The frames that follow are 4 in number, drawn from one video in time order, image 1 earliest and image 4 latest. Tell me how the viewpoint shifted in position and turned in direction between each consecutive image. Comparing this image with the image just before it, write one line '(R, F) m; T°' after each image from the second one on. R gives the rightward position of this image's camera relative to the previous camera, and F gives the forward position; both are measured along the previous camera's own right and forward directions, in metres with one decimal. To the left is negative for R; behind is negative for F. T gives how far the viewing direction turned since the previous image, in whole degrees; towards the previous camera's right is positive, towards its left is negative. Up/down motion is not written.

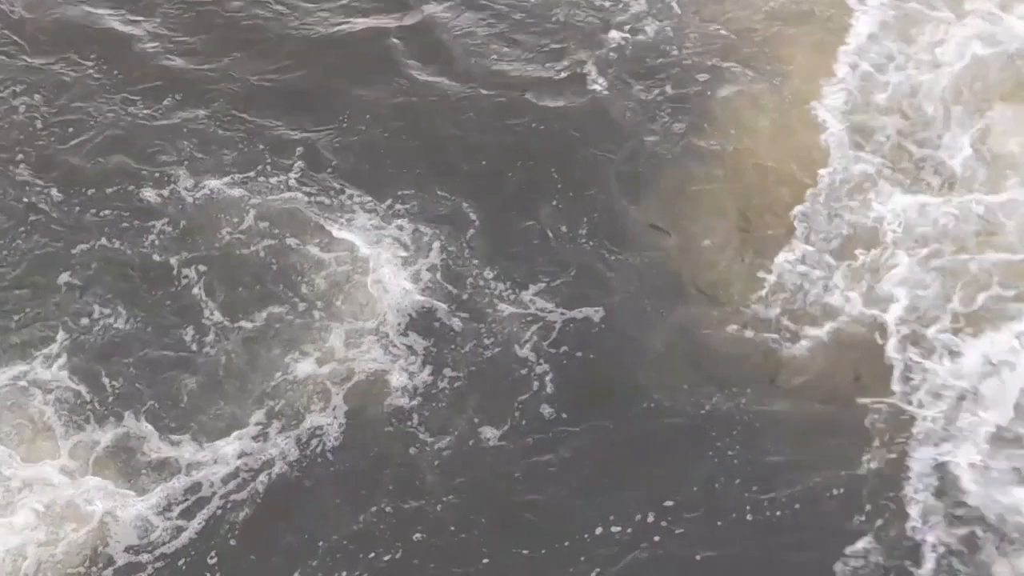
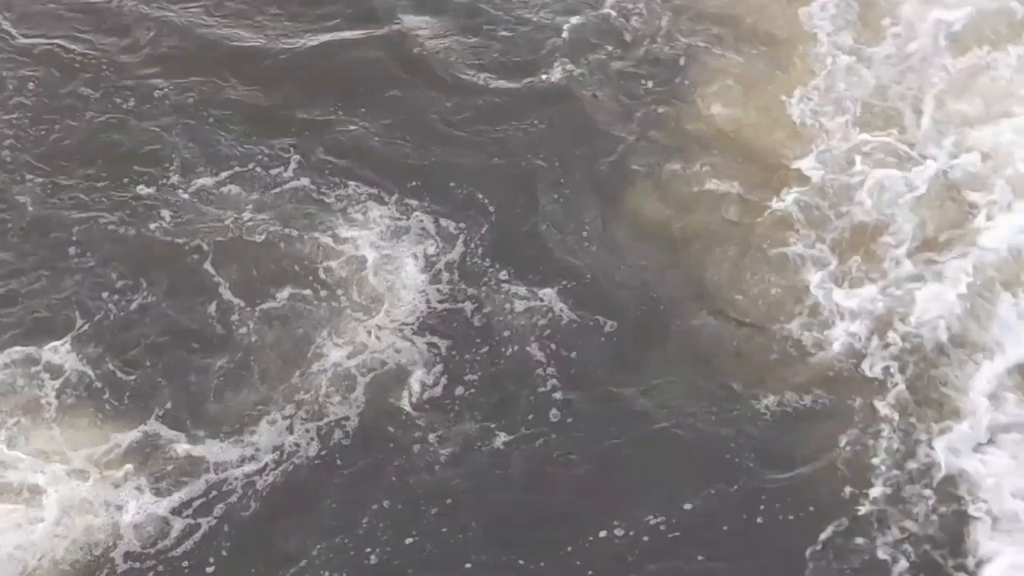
(+0.4, +1.3) m; 0°
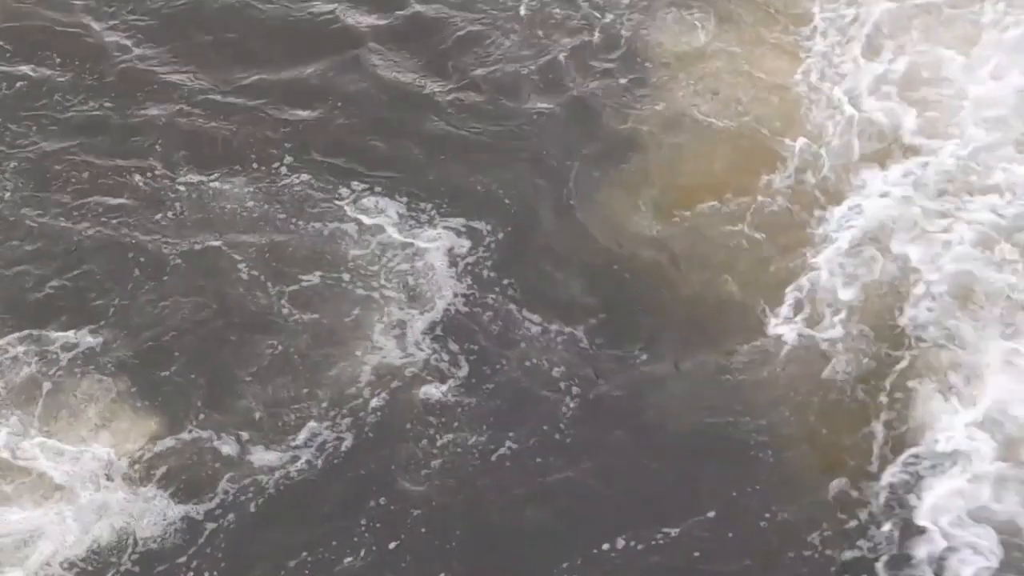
(+0.1, +0.3) m; 0°
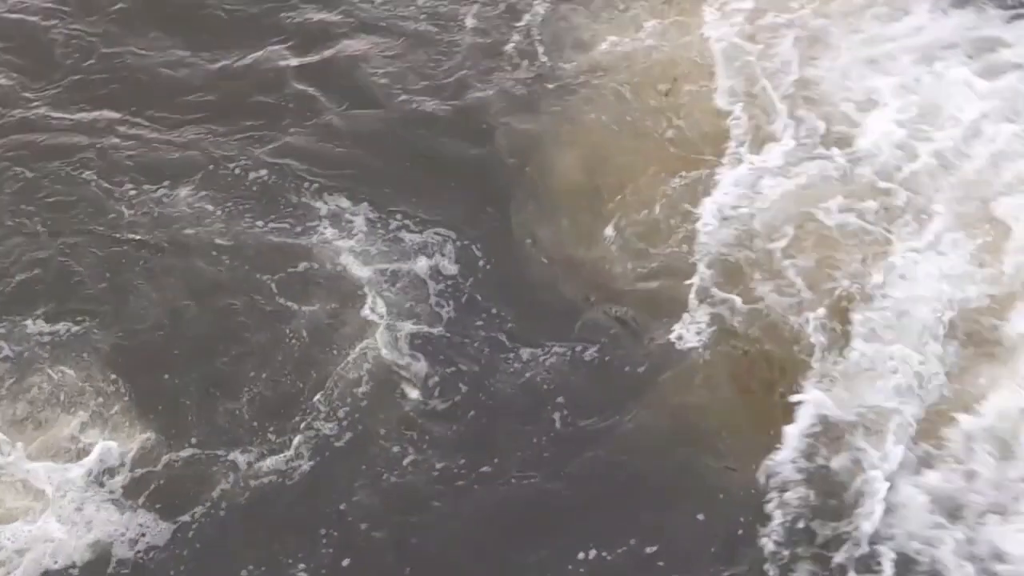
(-0.5, +0.2) m; +1°
